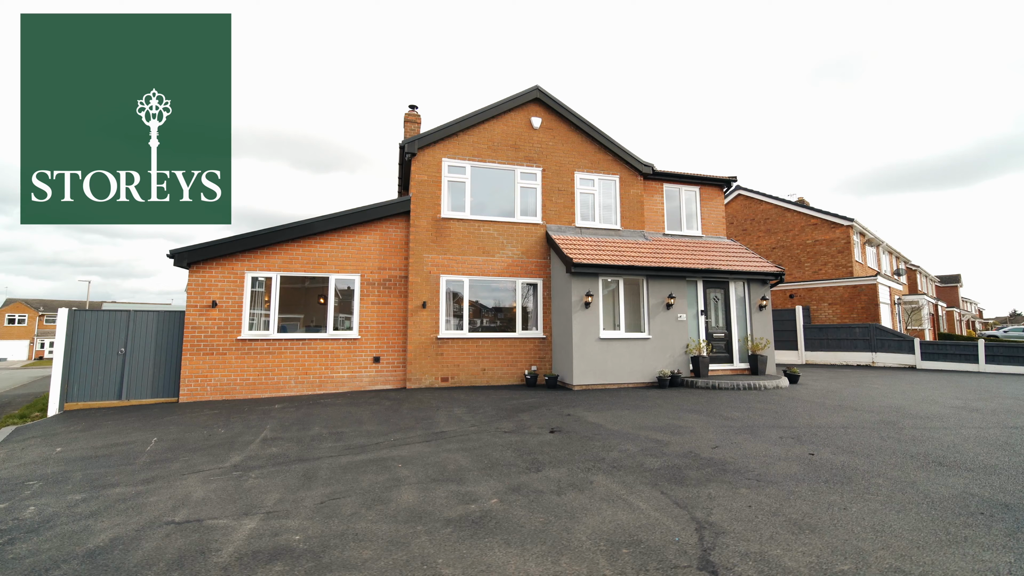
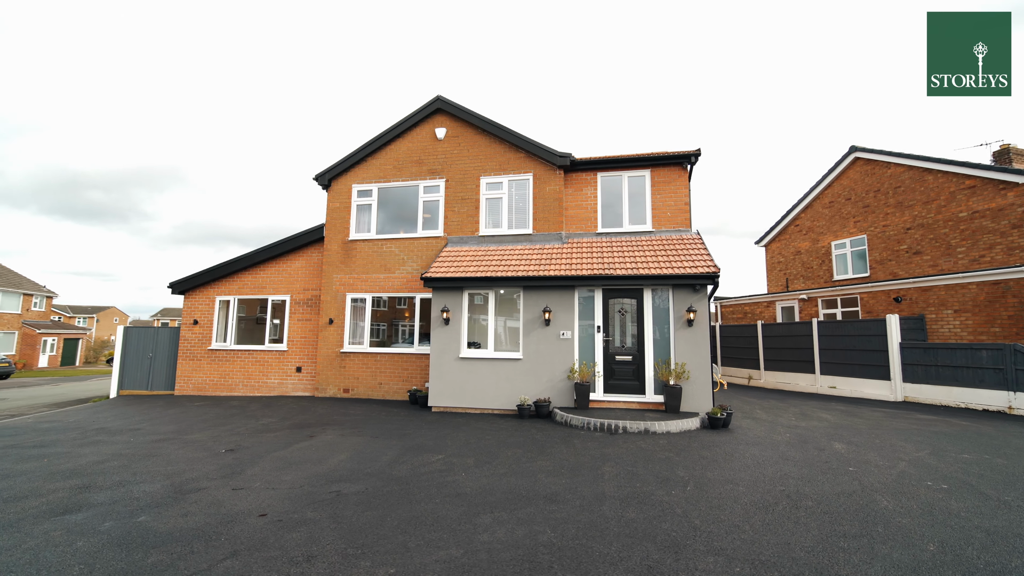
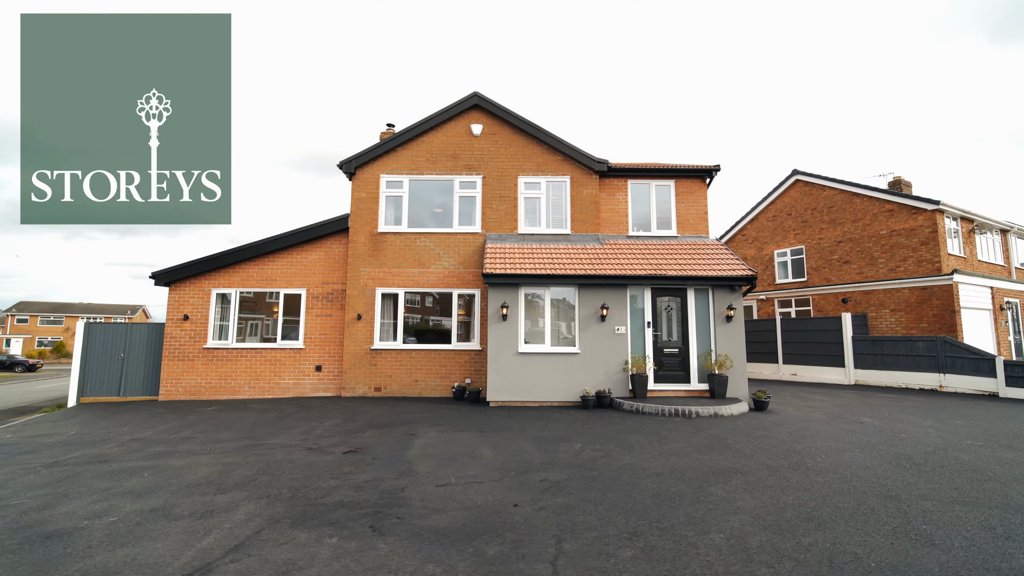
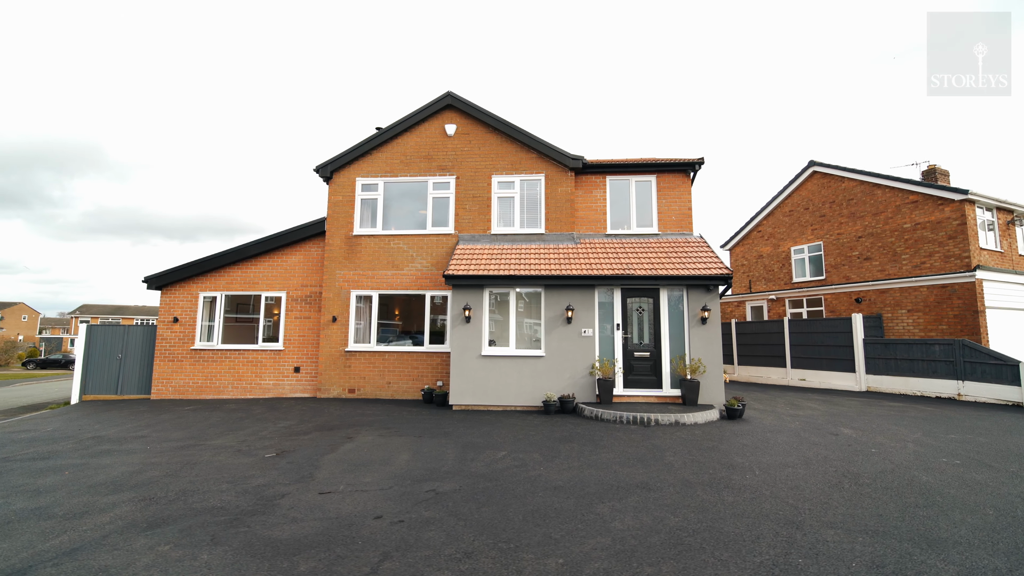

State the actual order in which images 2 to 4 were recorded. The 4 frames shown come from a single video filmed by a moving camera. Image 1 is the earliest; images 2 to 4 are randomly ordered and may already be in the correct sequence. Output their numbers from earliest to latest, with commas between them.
3, 4, 2
